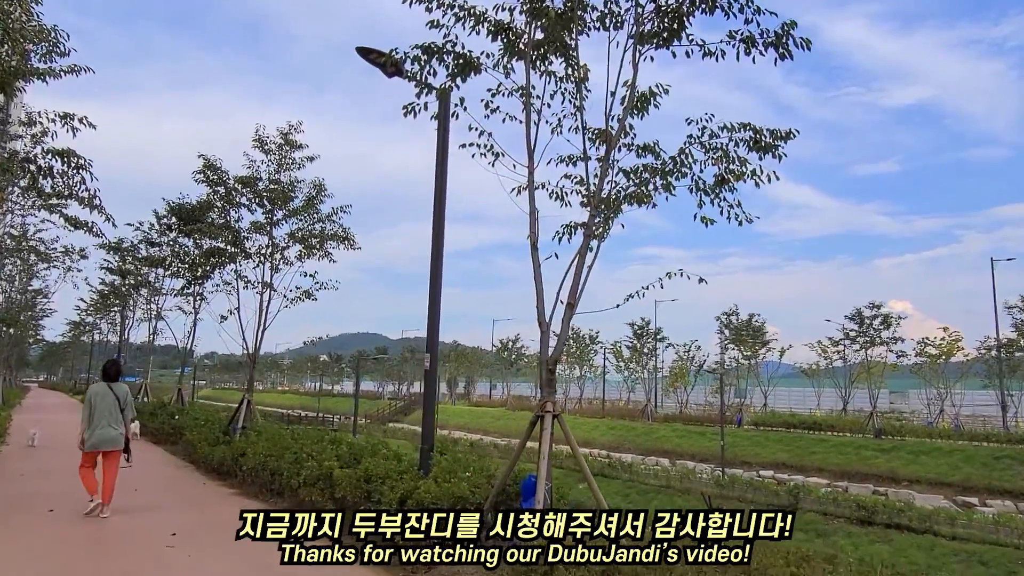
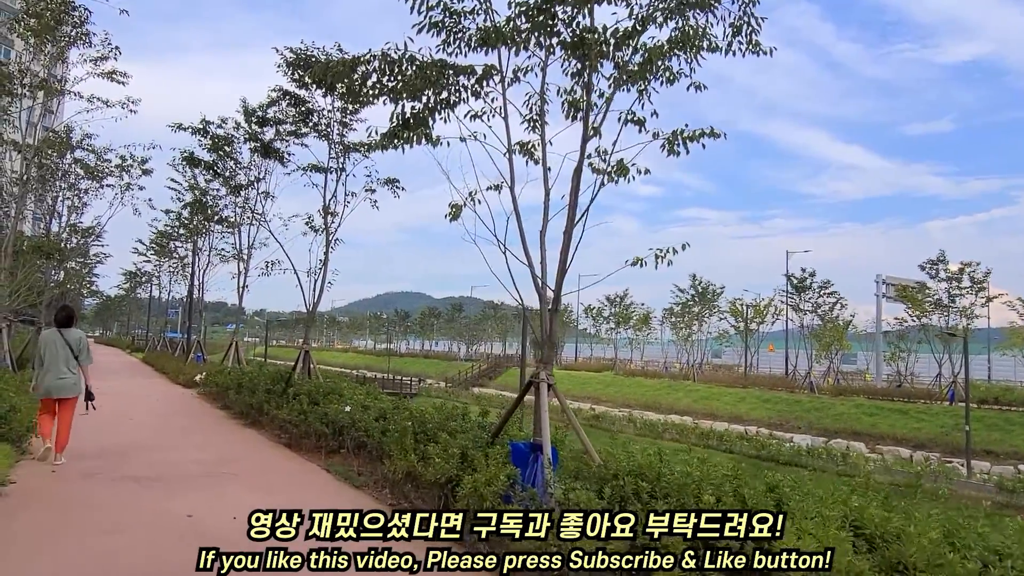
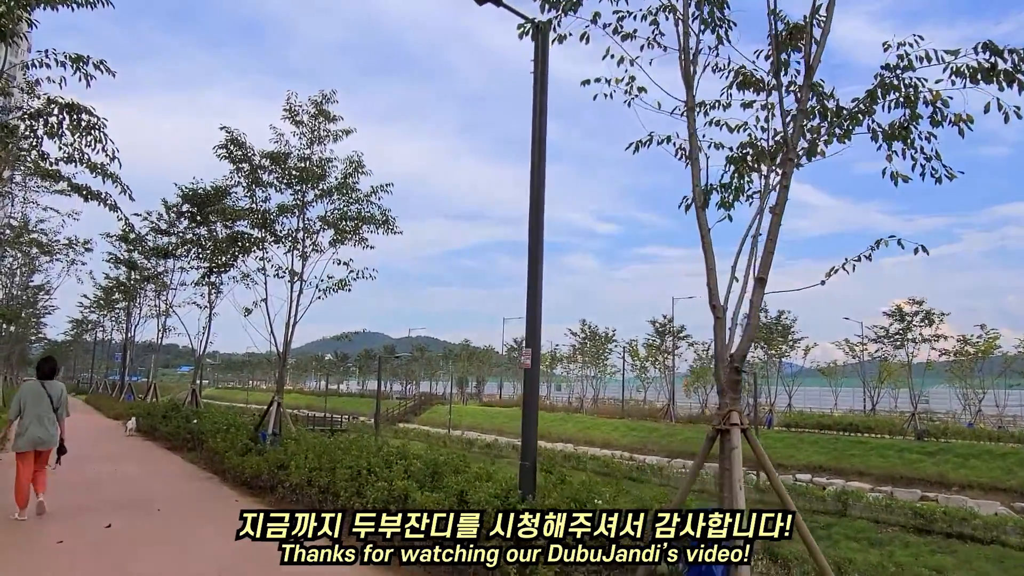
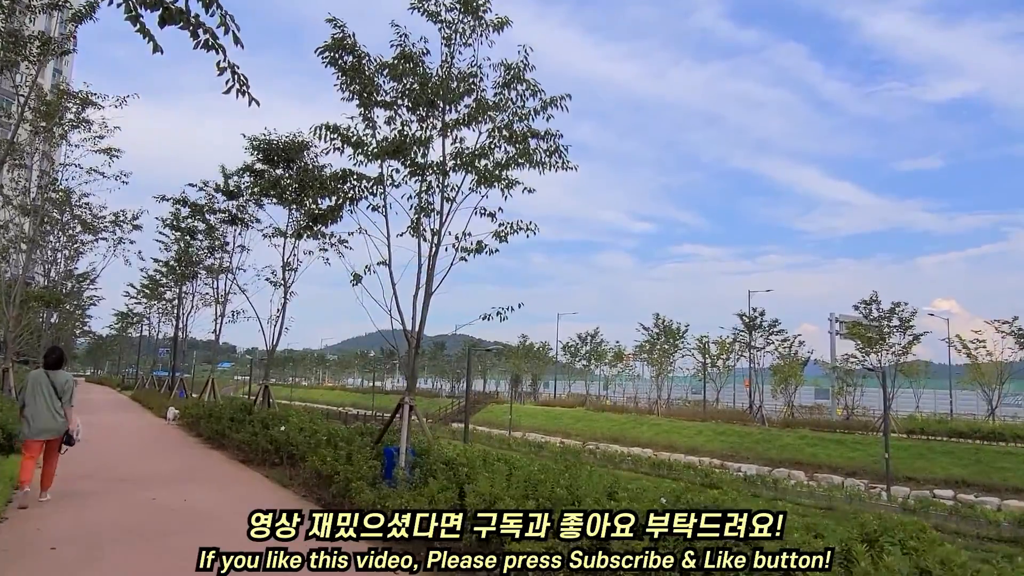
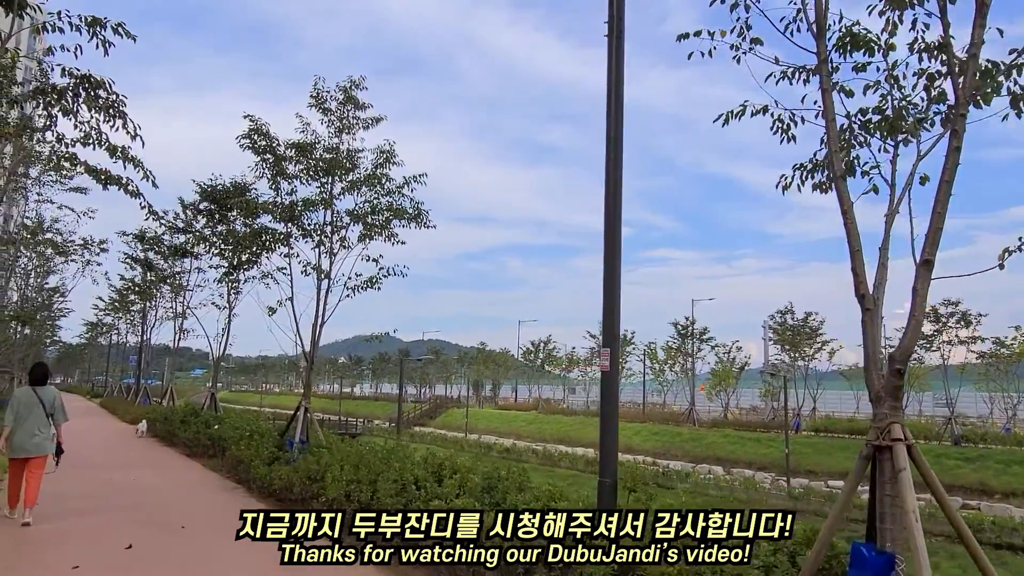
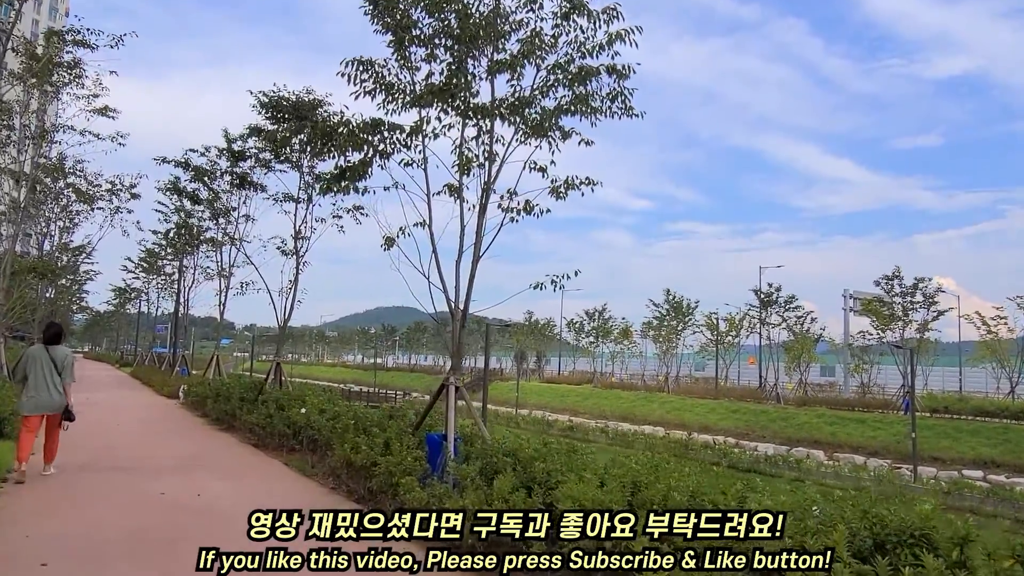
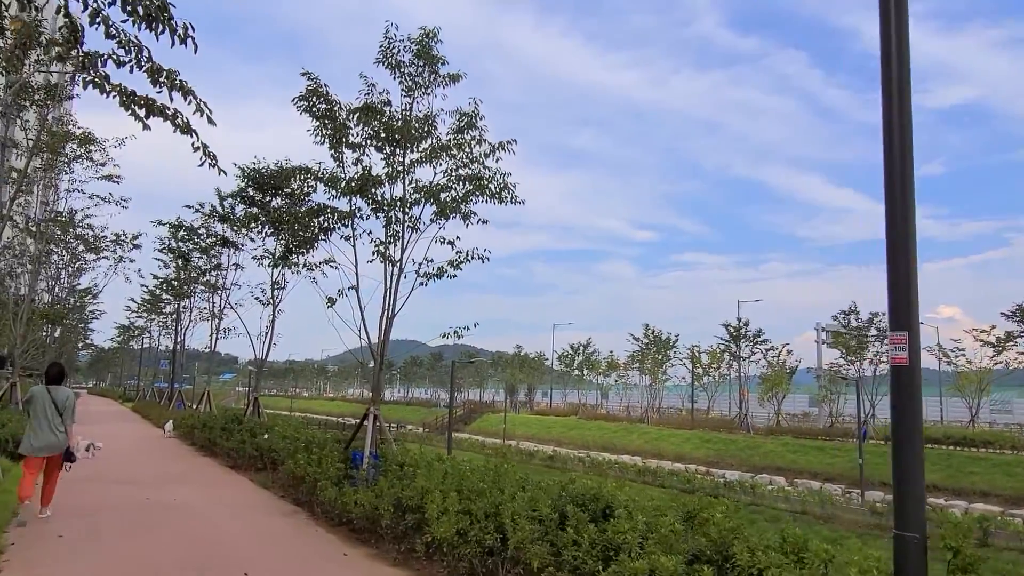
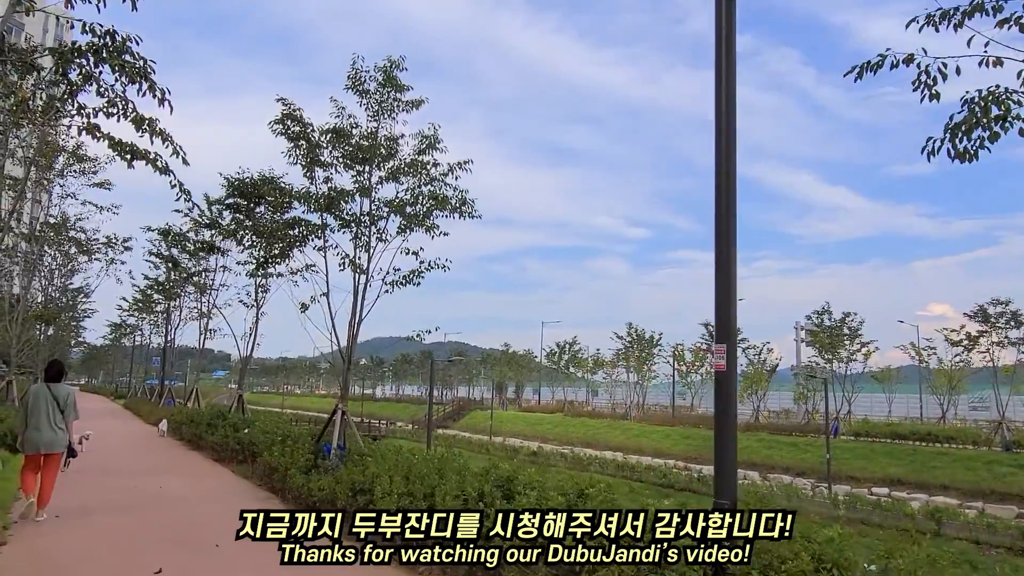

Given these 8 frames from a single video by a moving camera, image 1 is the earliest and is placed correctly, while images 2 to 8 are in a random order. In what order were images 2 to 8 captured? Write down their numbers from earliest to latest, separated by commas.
3, 5, 8, 7, 4, 6, 2
